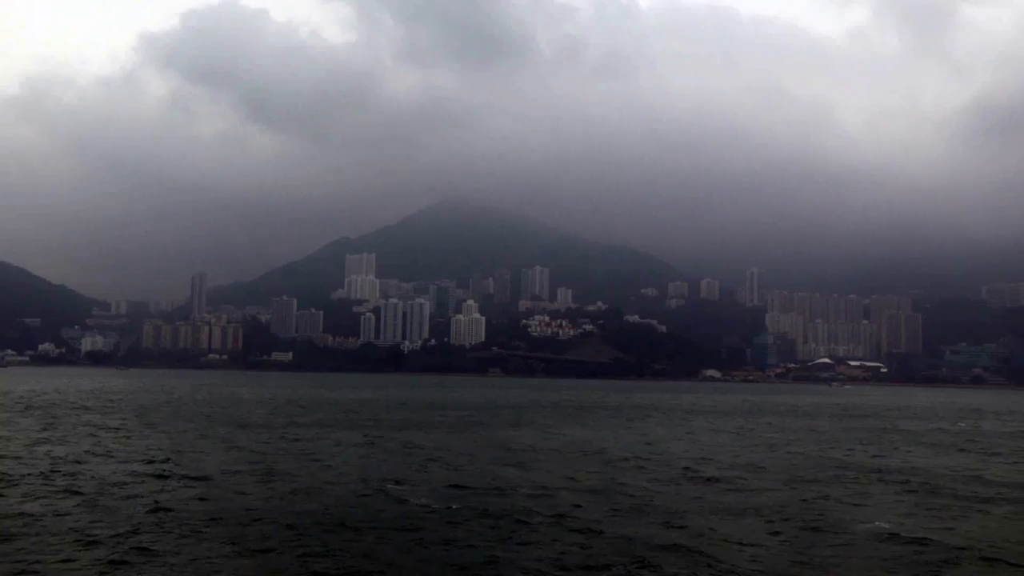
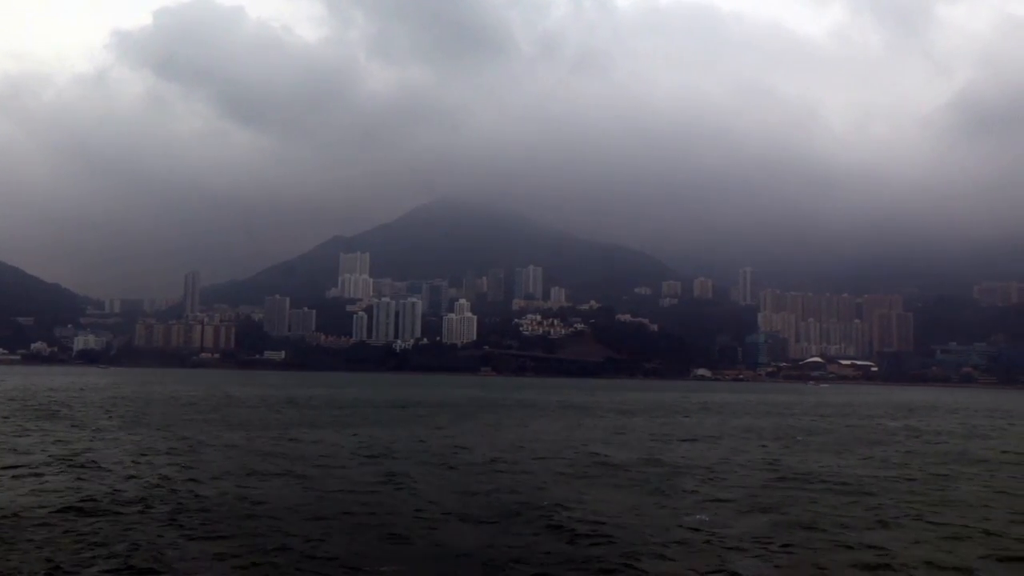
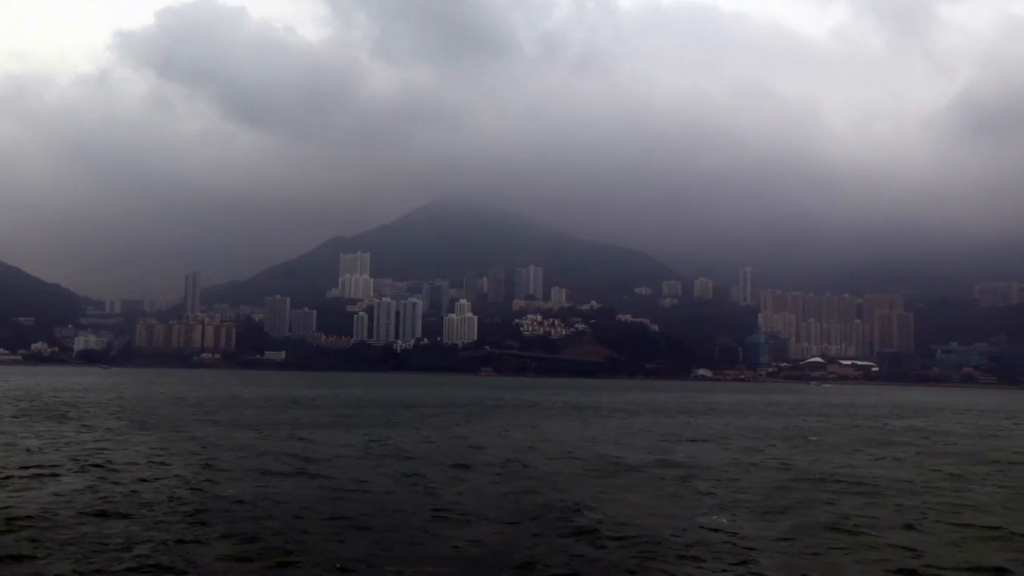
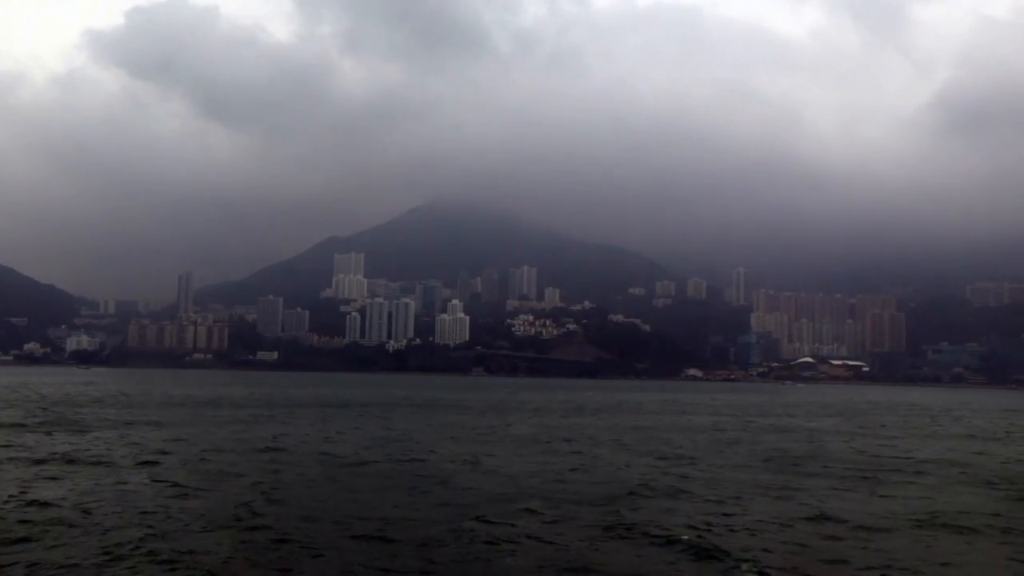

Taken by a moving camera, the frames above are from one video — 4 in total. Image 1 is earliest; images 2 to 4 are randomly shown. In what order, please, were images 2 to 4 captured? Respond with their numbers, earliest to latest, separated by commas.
3, 2, 4
